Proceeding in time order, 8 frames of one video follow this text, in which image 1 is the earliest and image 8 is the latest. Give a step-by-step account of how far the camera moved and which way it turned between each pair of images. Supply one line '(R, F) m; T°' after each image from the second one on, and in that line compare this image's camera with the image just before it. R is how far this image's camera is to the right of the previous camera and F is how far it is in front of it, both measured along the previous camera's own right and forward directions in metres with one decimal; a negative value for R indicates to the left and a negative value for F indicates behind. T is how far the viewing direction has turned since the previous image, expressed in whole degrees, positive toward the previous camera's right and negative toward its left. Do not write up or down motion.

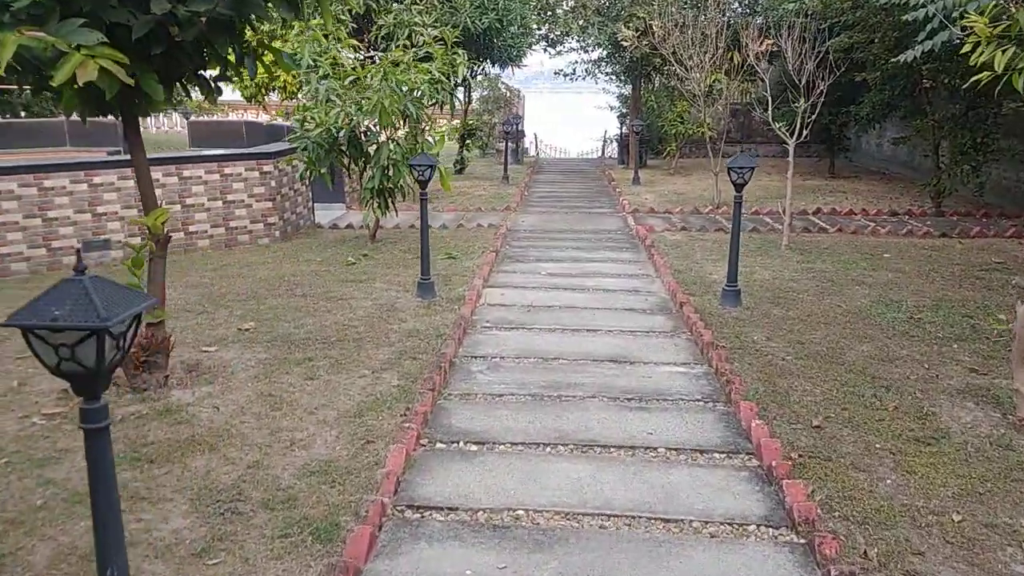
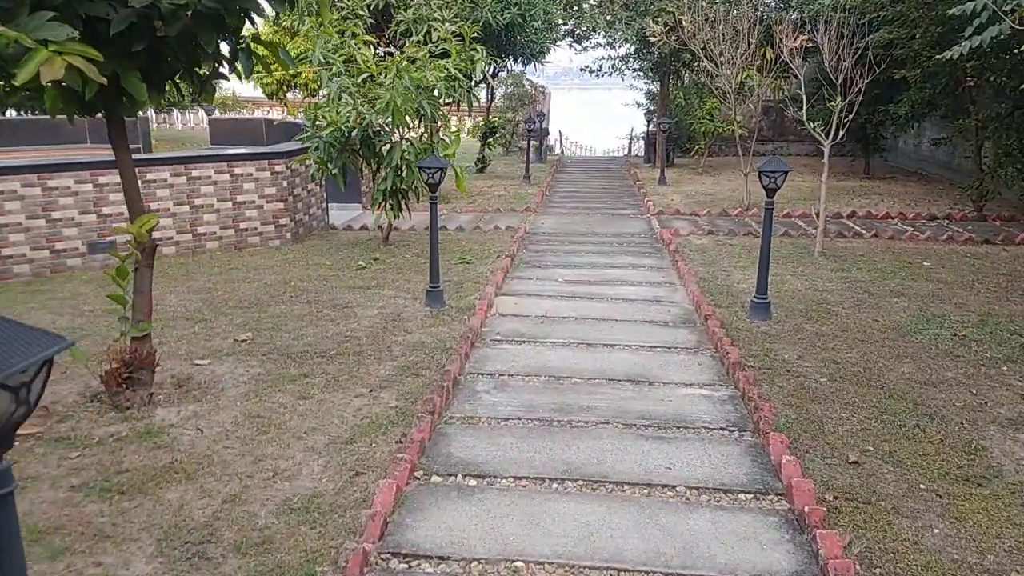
(+0.1, +0.3) m; -2°
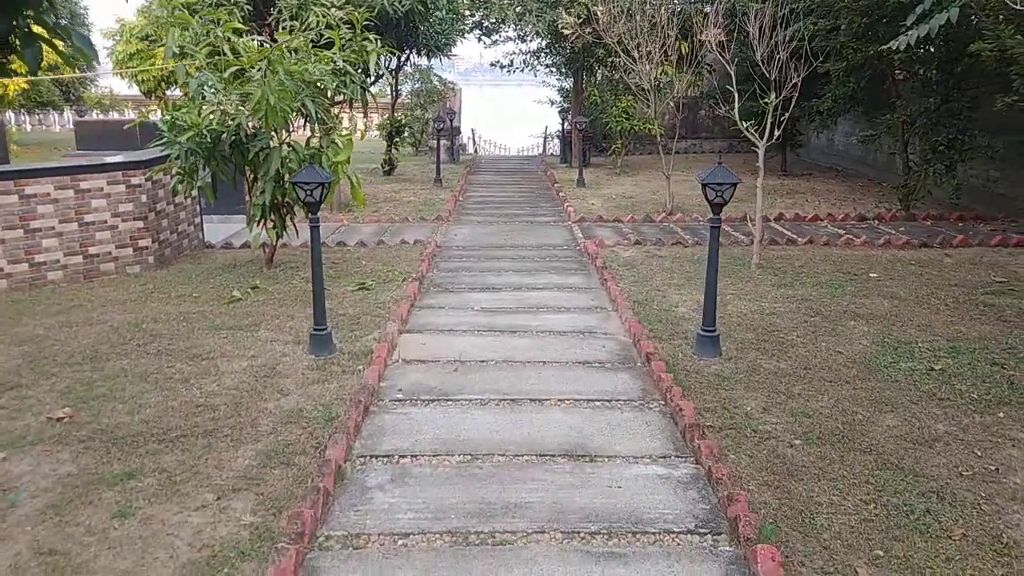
(+0.1, +0.9) m; +6°
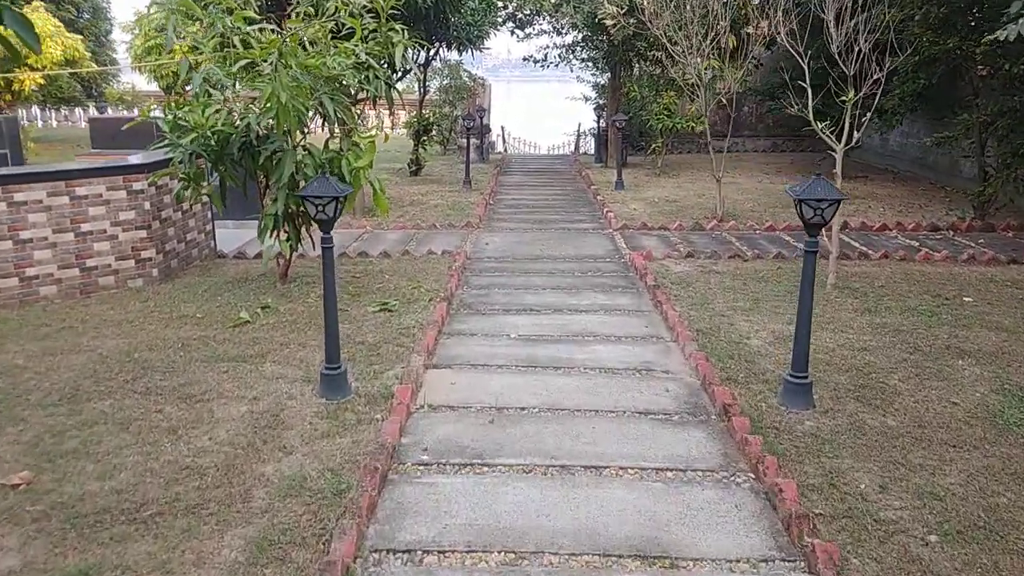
(-0.1, +0.7) m; -2°
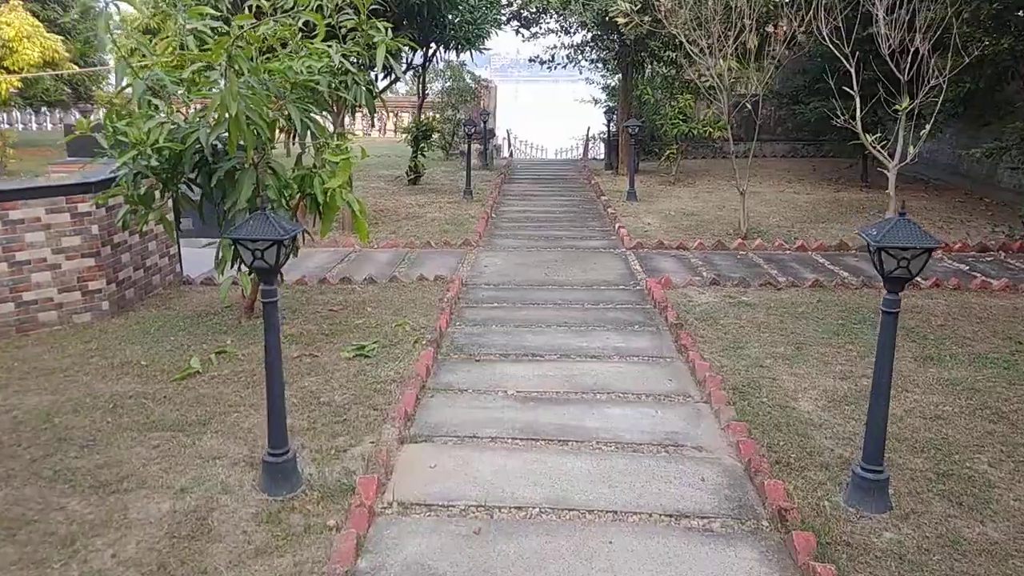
(+0.1, +0.8) m; -1°
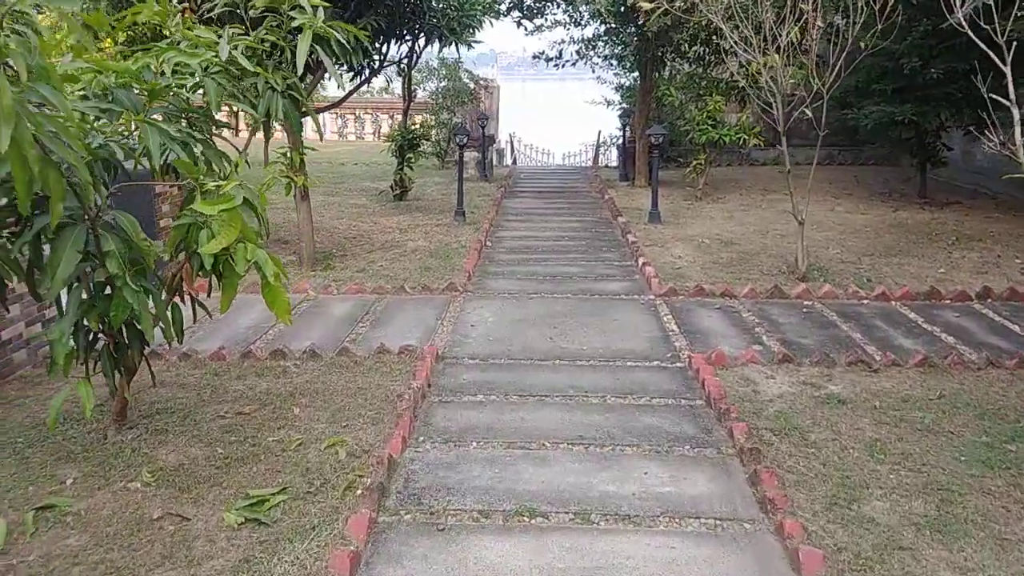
(+0.1, +1.6) m; -1°
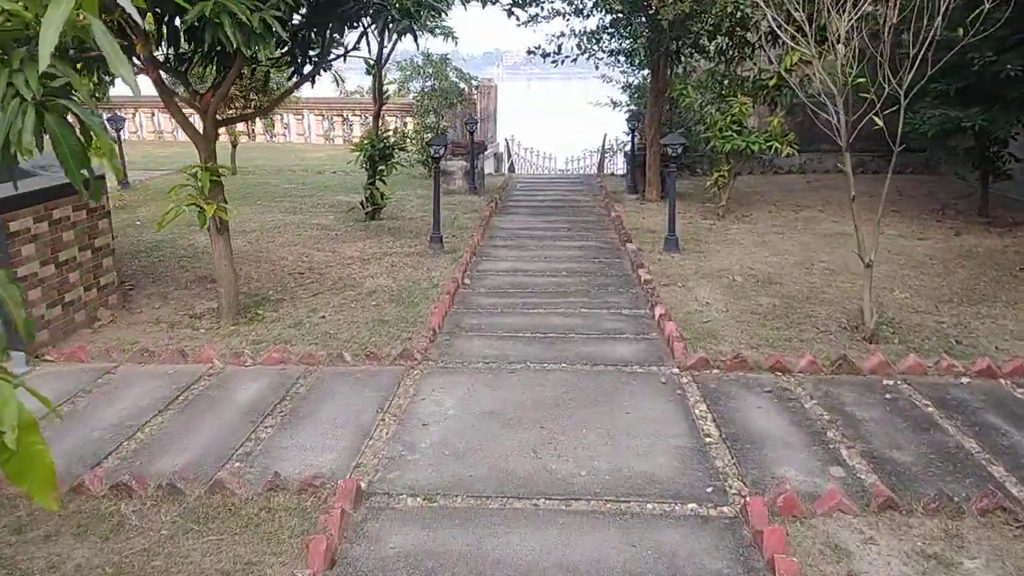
(+0.2, +1.5) m; 0°
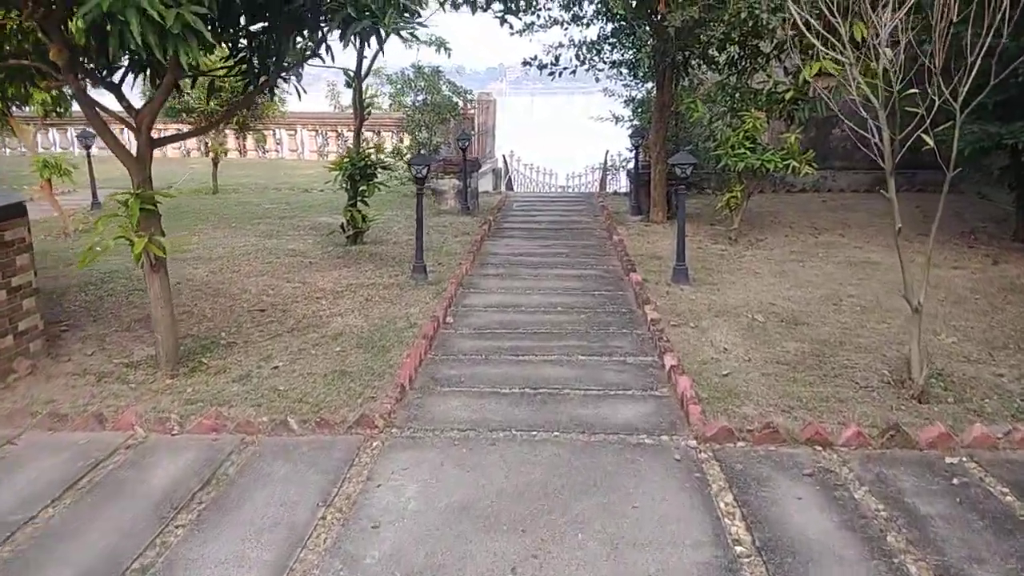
(+0.1, +0.7) m; 0°
